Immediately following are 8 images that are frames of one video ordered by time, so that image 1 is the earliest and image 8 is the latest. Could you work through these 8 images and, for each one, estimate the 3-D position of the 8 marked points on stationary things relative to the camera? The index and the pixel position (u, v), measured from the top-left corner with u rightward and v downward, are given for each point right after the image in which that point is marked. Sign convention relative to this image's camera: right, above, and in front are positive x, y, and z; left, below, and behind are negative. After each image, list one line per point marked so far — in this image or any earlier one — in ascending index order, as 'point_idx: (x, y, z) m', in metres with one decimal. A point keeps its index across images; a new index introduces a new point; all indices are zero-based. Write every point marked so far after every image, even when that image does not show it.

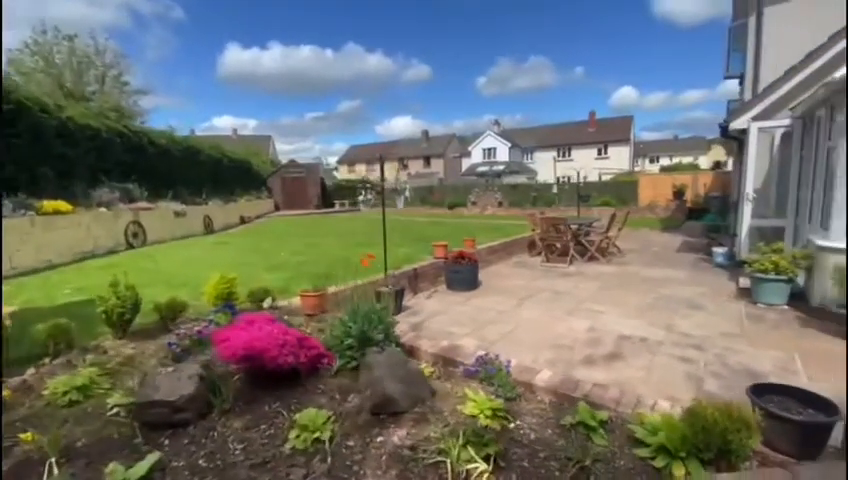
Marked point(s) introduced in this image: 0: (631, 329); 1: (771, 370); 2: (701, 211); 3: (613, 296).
0: (+3.2, -1.4, +6.0) m
1: (+4.1, -1.5, +4.5) m
2: (+13.1, +1.4, +18.2) m
3: (+3.9, -1.1, +7.9) m
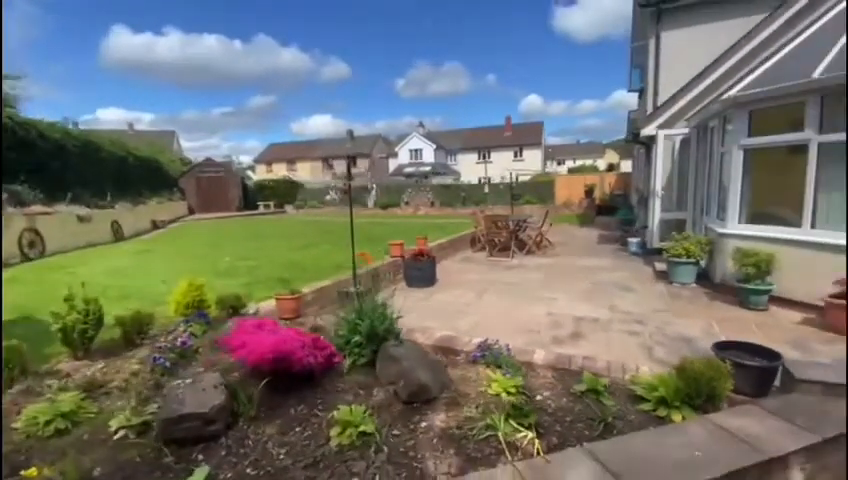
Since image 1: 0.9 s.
0: (+2.8, -1.2, +6.7) m
1: (+3.9, -1.3, +5.5) m
2: (+9.9, +1.7, +20.7) m
3: (+3.0, -1.0, +8.7) m
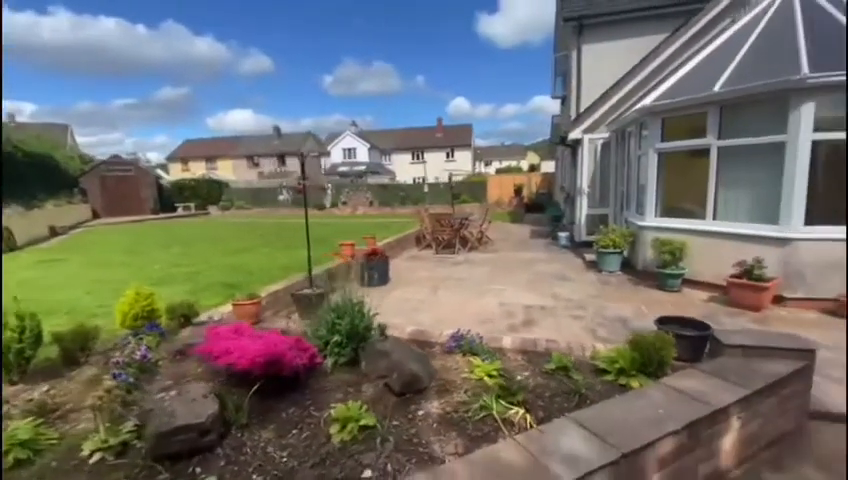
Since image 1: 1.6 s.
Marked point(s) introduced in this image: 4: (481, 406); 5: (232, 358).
0: (+2.0, -1.1, +7.3) m
1: (+3.4, -1.2, +6.2) m
2: (+6.6, +2.0, +22.2) m
3: (+1.9, -0.9, +9.3) m
4: (+0.4, -1.2, +2.8) m
5: (-1.4, -0.9, +2.8) m
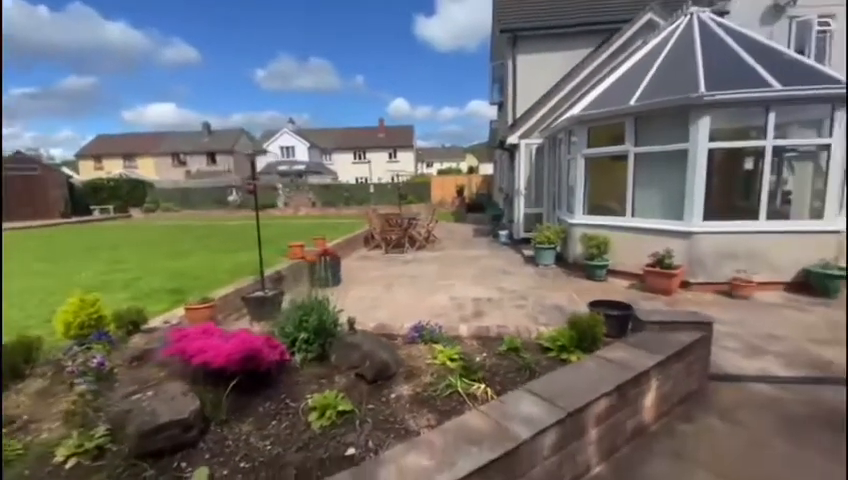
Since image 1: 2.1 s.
0: (+1.1, -1.1, +7.8) m
1: (+2.6, -1.1, +7.0) m
2: (+3.3, +2.1, +23.3) m
3: (+0.7, -0.8, +9.8) m
4: (+0.2, -1.2, +3.2) m
5: (-1.6, -0.9, +2.9) m
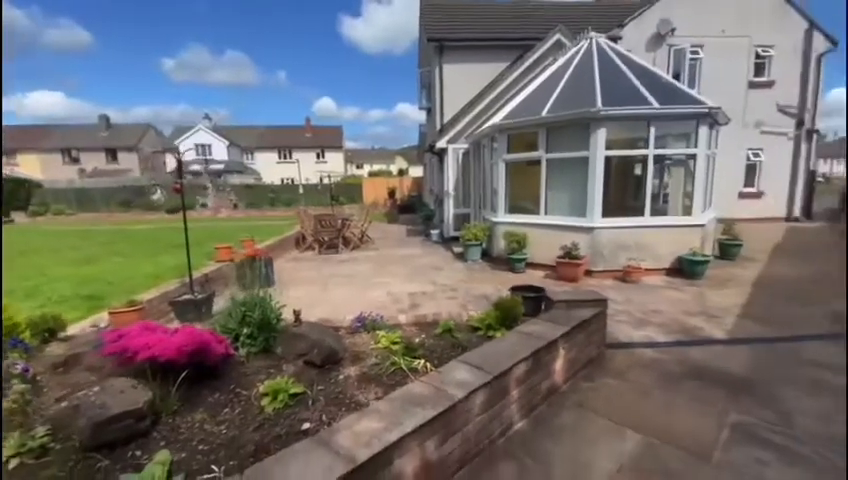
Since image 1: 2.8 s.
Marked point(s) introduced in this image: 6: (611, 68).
0: (-0.2, -1.0, +8.2) m
1: (+1.4, -1.1, +7.7) m
2: (-0.9, +2.1, +23.8) m
3: (-1.0, -0.8, +10.1) m
4: (-0.3, -1.1, +3.5) m
5: (-2.1, -0.8, +2.9) m
6: (+4.6, +4.3, +9.5) m
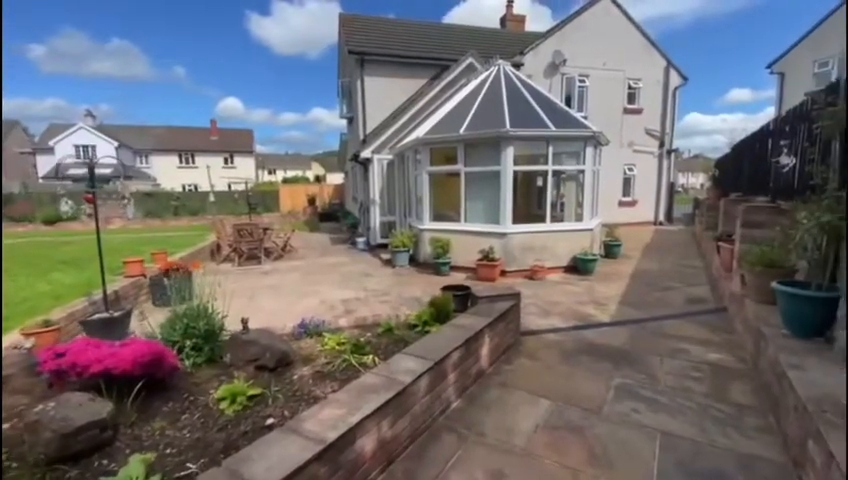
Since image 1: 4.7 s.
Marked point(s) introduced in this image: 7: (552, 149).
0: (-1.7, -1.2, +8.5) m
1: (0.0, -1.2, +8.3) m
2: (-5.7, +1.6, +23.7) m
3: (-2.9, -1.1, +10.2) m
4: (-0.8, -1.2, +3.9) m
5: (-2.4, -1.0, +2.9) m
6: (+2.6, +4.2, +10.8) m
7: (+3.3, +2.3, +10.0) m
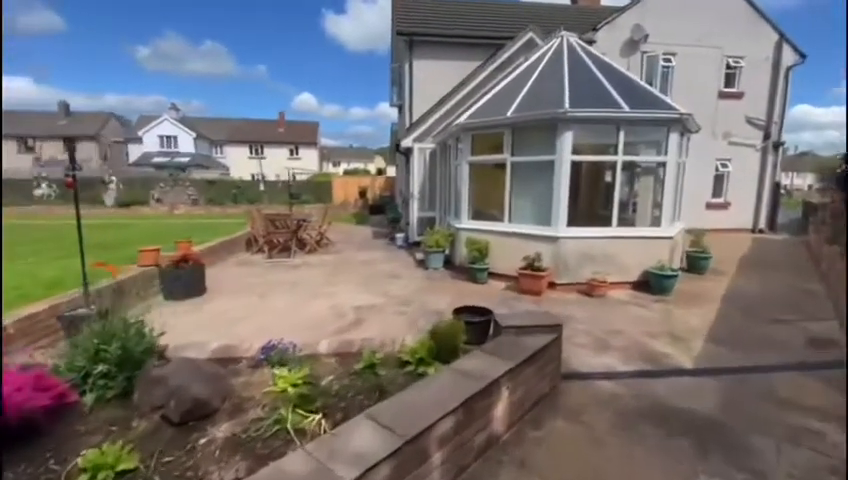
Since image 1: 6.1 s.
0: (-1.2, -1.2, +7.4) m
1: (+0.4, -1.2, +7.0) m
2: (-2.7, +2.0, +23.0) m
3: (-2.1, -0.9, +9.2) m
4: (-1.0, -1.3, +2.7) m
5: (-2.8, -0.9, +2.0) m
6: (+3.7, +4.0, +9.0) m
7: (+4.2, +2.2, +8.0) m
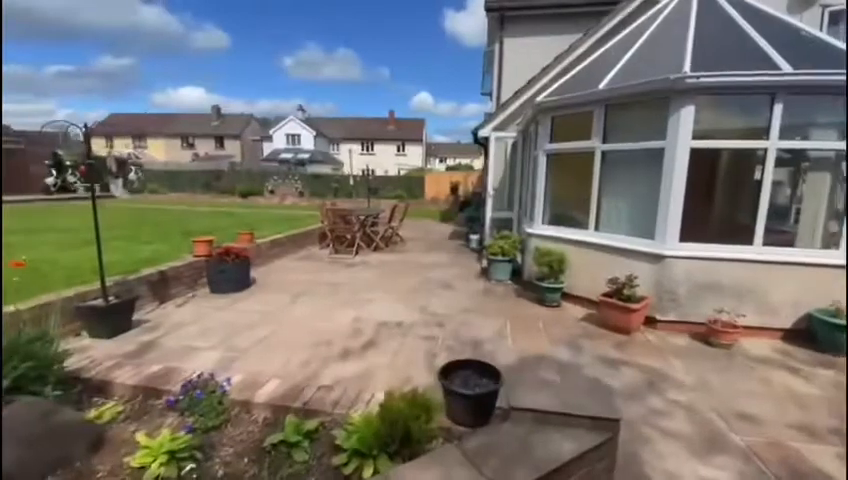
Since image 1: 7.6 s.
0: (-0.5, -1.2, +6.3) m
1: (+0.9, -1.4, +5.4) m
2: (+2.5, +2.0, +21.6) m
3: (-0.8, -0.9, +8.3) m
4: (-1.6, -1.3, +1.7) m
5: (-3.4, -0.9, +1.5) m
6: (+4.9, +3.7, +6.4) m
7: (+5.0, +1.8, +5.4) m
